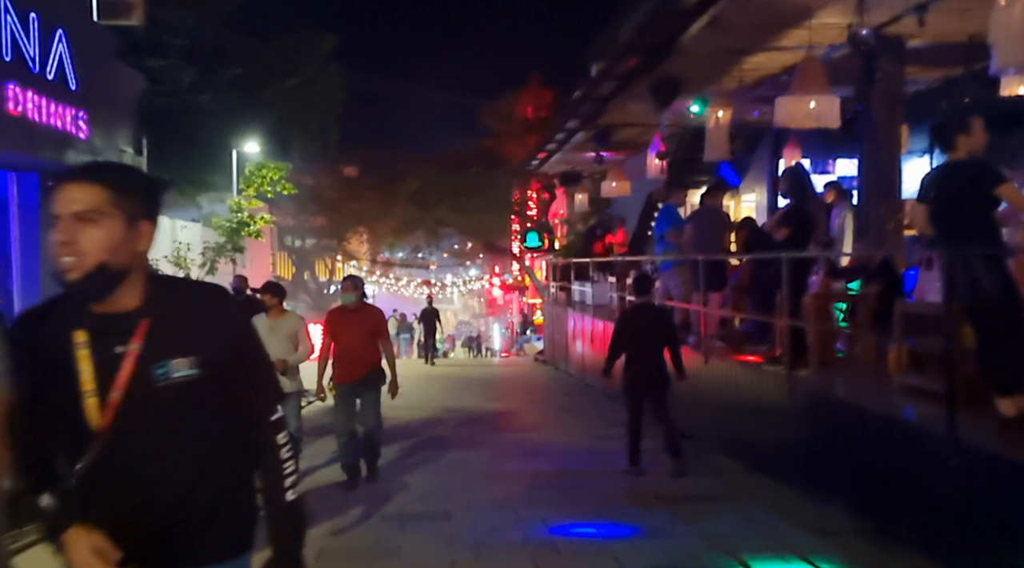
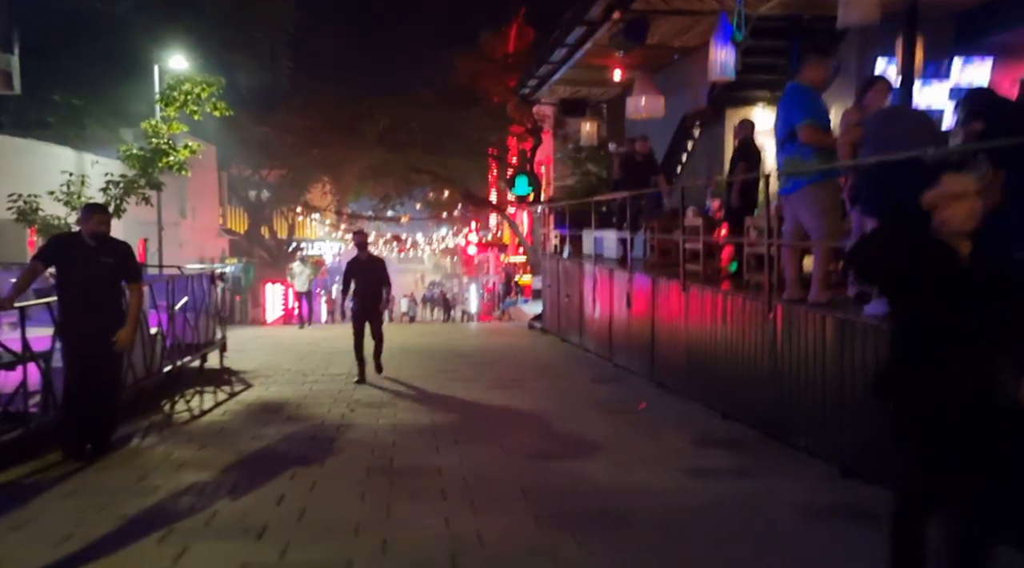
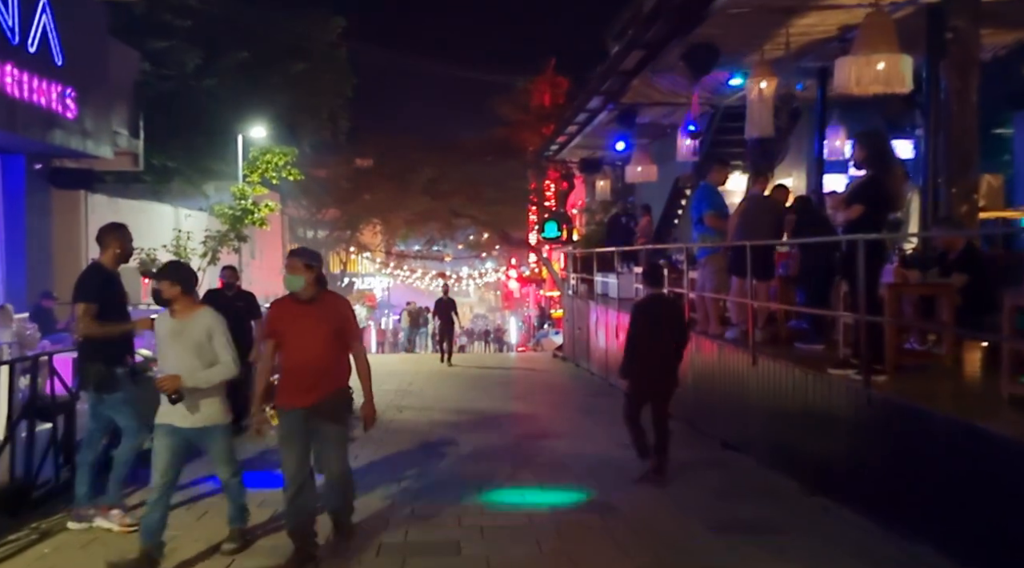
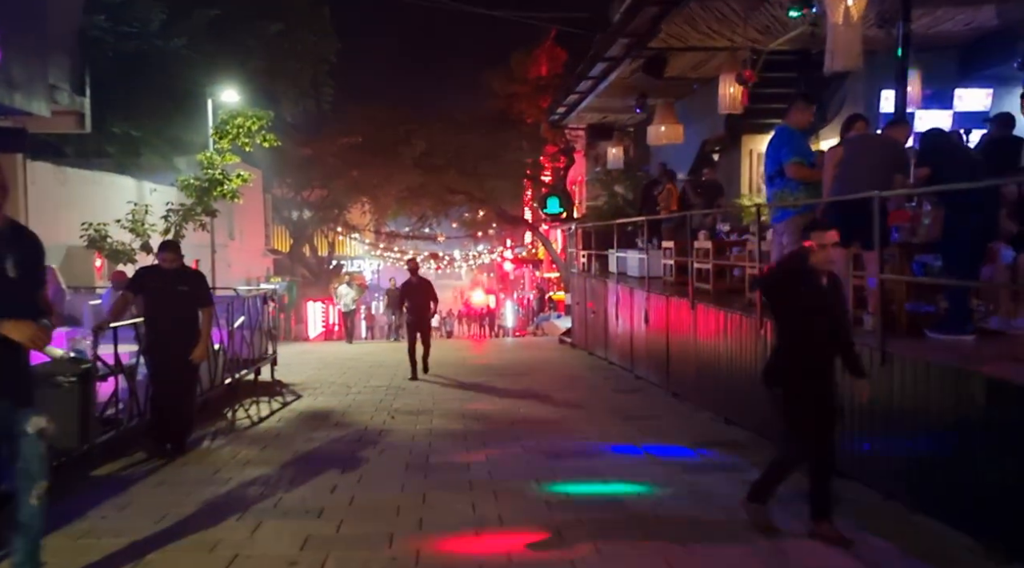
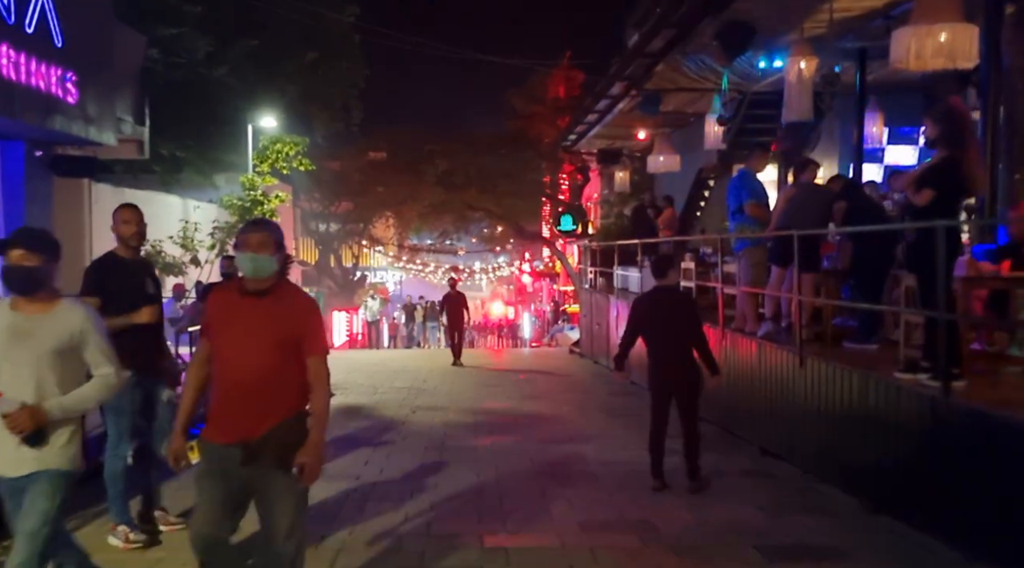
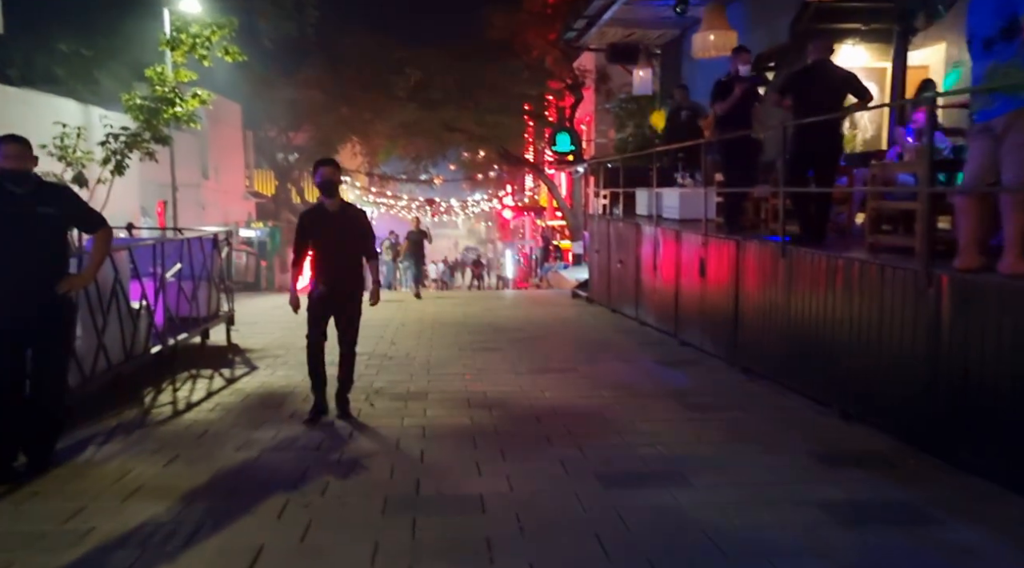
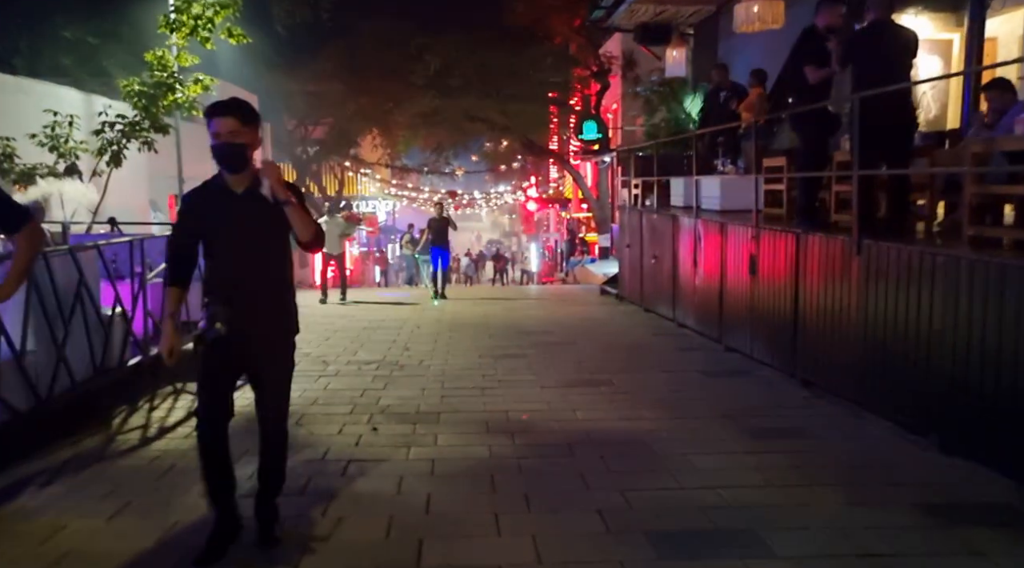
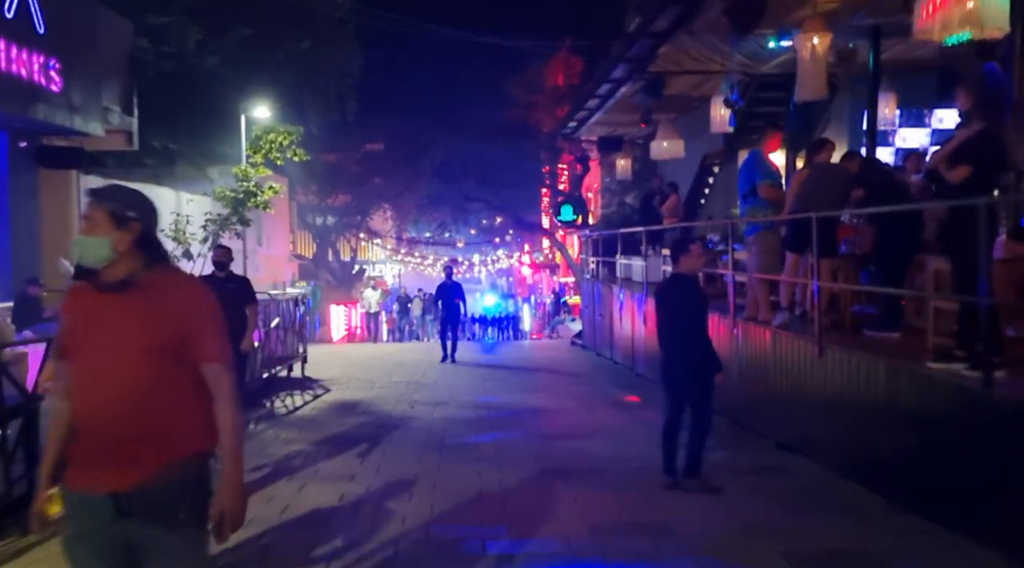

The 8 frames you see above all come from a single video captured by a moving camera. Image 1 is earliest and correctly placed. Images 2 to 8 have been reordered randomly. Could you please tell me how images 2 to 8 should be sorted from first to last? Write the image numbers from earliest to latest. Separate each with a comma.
3, 5, 8, 4, 2, 6, 7
